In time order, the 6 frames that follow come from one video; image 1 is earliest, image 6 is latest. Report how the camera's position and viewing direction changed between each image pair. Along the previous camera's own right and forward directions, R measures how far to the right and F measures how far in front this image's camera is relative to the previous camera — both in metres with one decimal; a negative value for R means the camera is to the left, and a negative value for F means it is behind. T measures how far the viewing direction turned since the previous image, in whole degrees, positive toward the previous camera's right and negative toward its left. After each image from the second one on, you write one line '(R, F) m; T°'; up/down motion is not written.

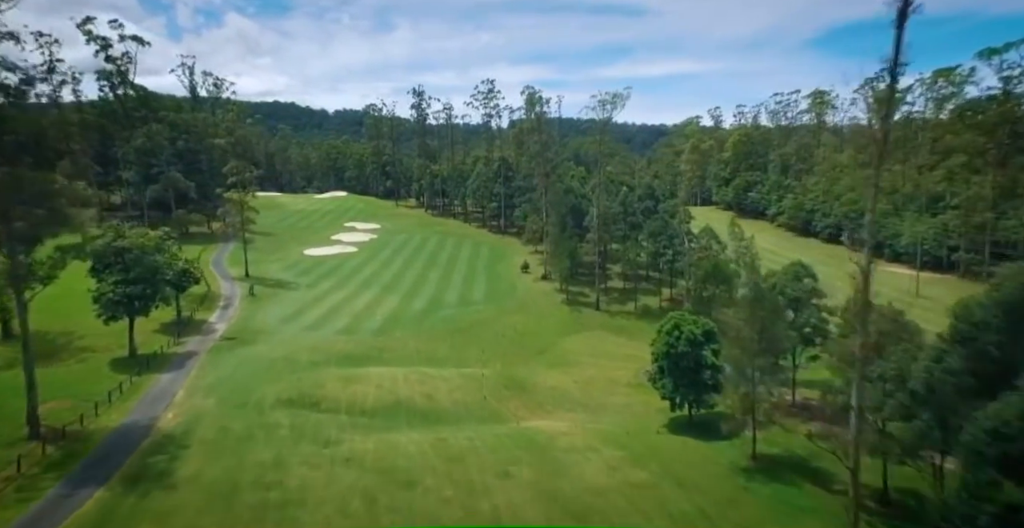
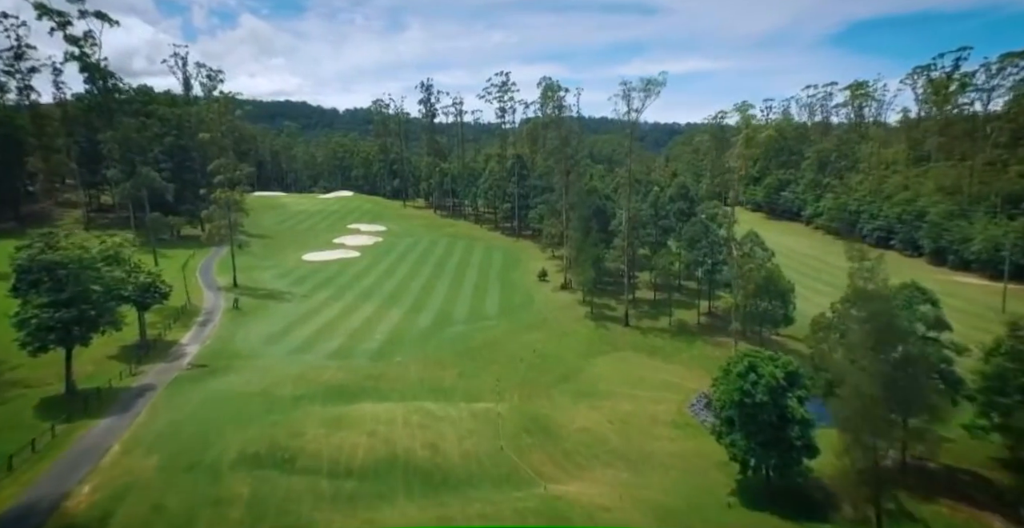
(-0.6, +6.2) m; -1°
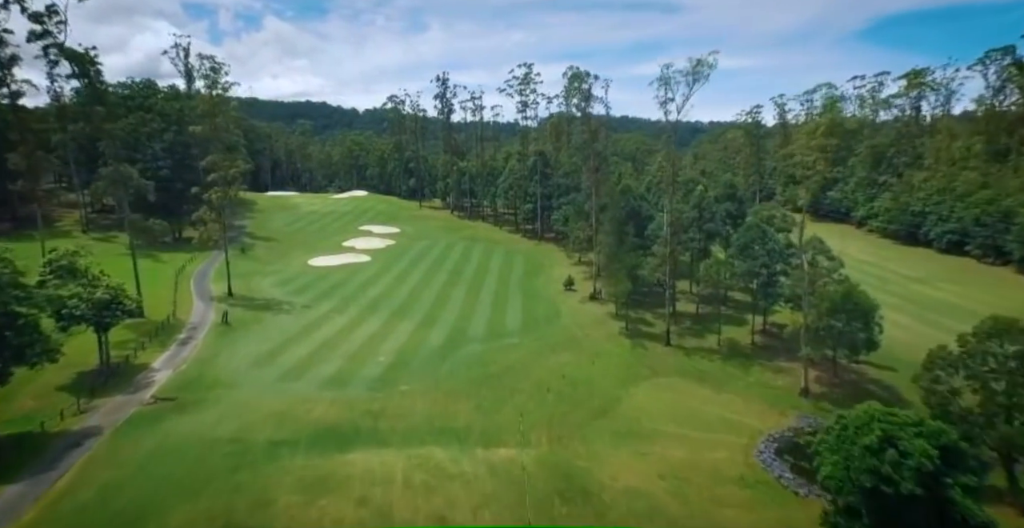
(-0.4, +5.9) m; -2°
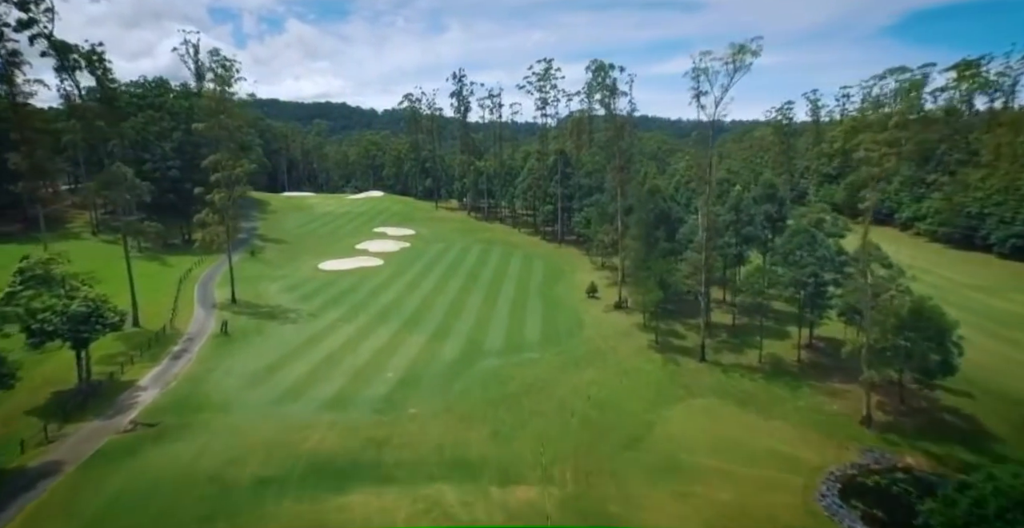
(-0.1, +3.3) m; -2°
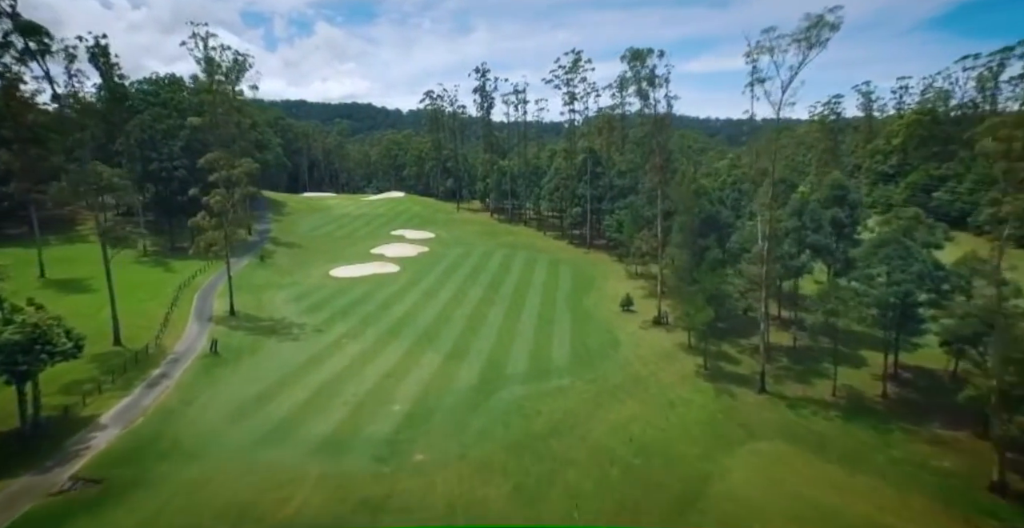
(-0.2, +5.1) m; -2°
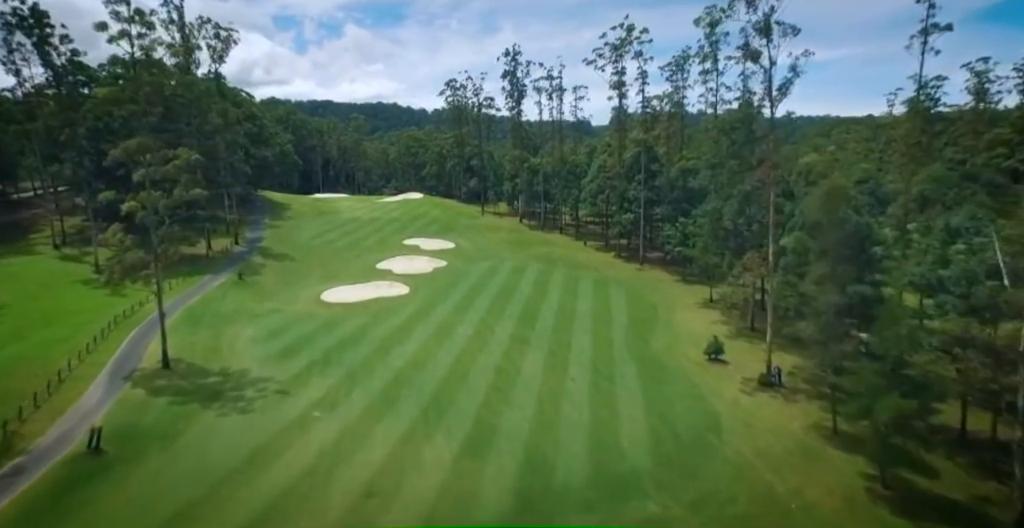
(-1.1, +13.2) m; -2°
